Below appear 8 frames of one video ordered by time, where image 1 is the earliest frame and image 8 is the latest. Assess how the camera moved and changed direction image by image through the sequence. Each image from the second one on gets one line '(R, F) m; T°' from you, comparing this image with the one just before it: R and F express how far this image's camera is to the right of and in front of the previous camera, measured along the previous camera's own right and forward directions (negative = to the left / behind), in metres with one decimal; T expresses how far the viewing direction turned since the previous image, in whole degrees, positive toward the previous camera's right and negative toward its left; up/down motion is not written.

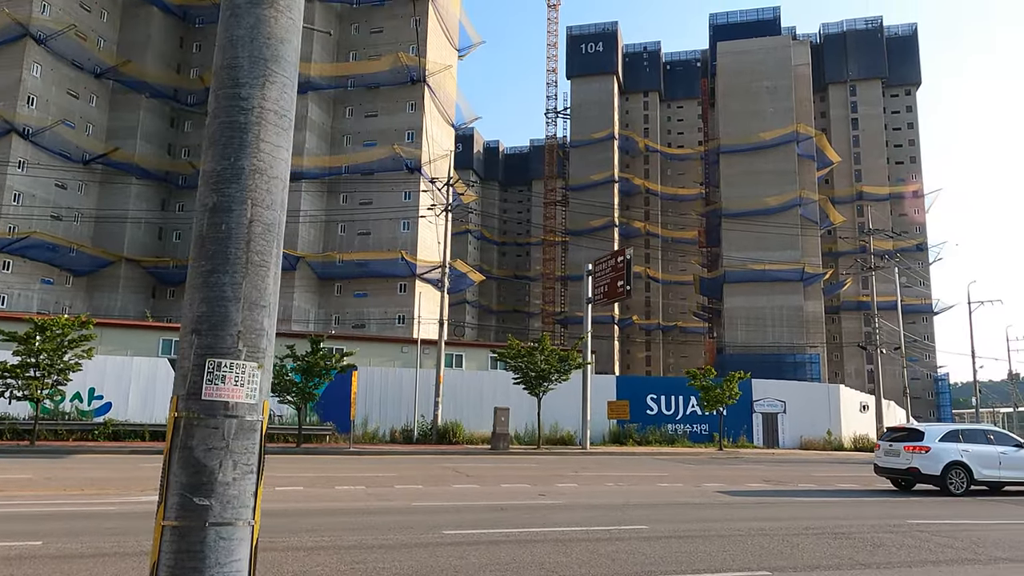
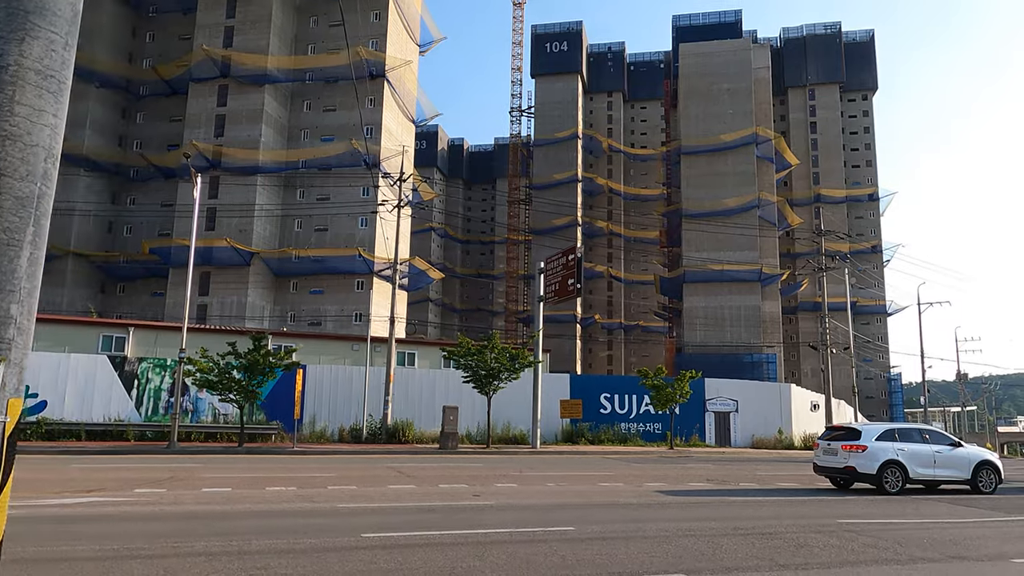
(+0.6, +0.3) m; +3°
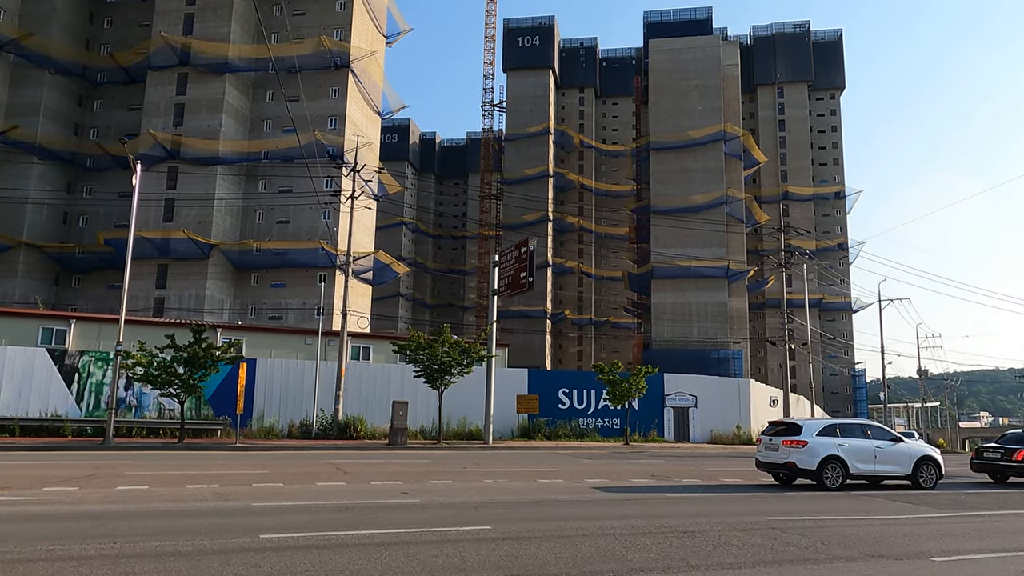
(+0.9, +0.5) m; +2°
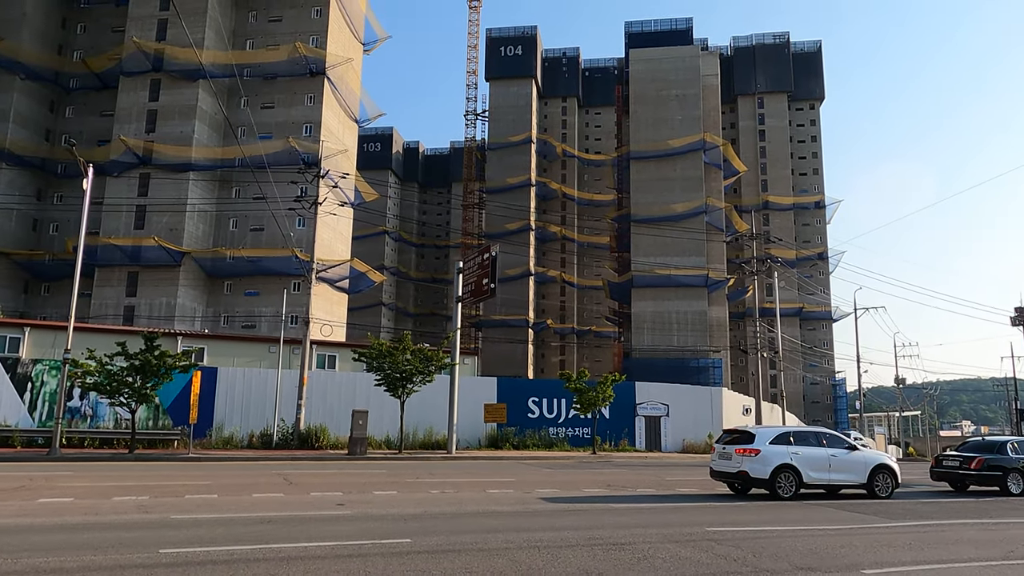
(+0.9, +0.4) m; +1°
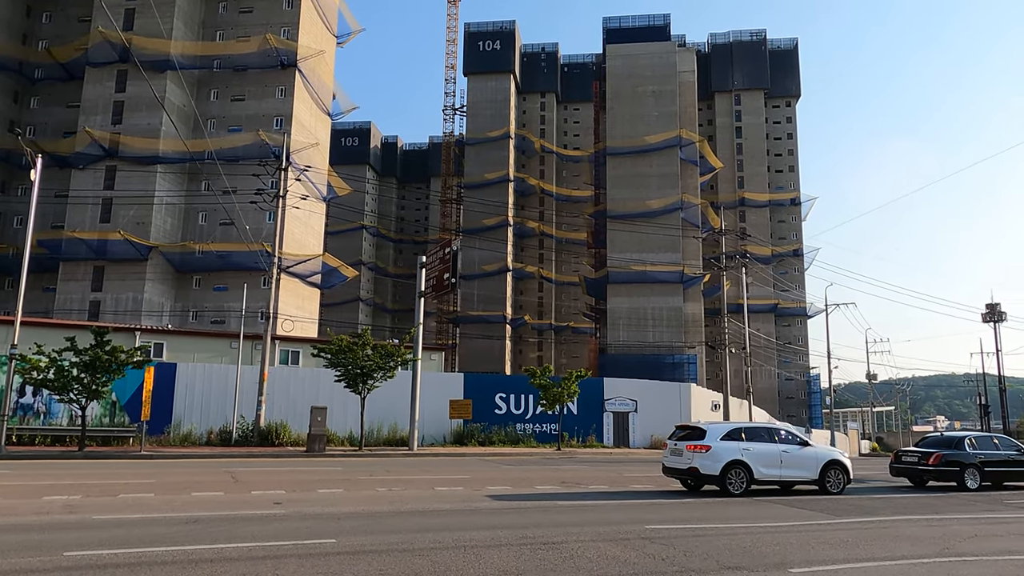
(+0.8, +0.3) m; +1°
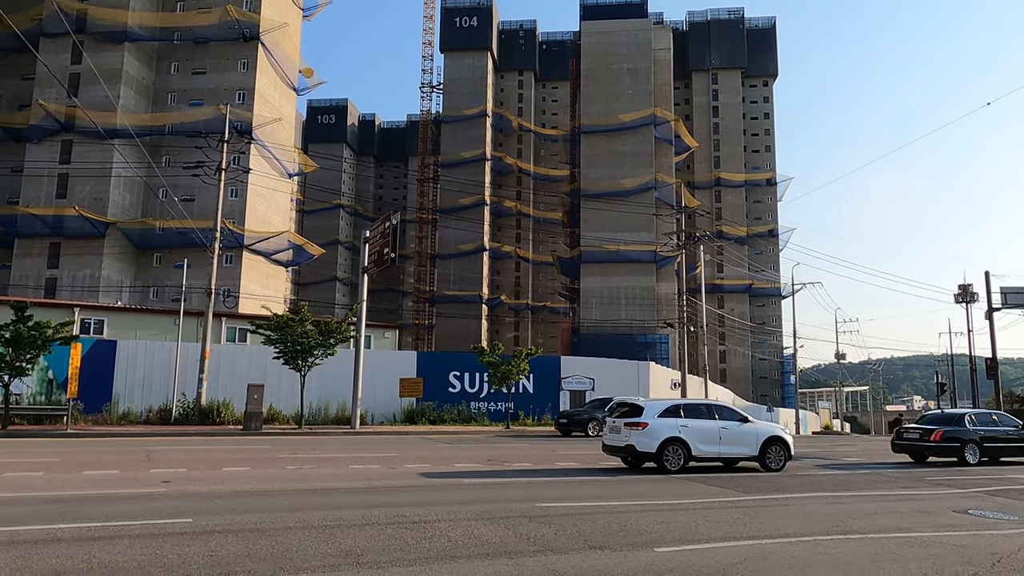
(+1.6, +0.6) m; +1°
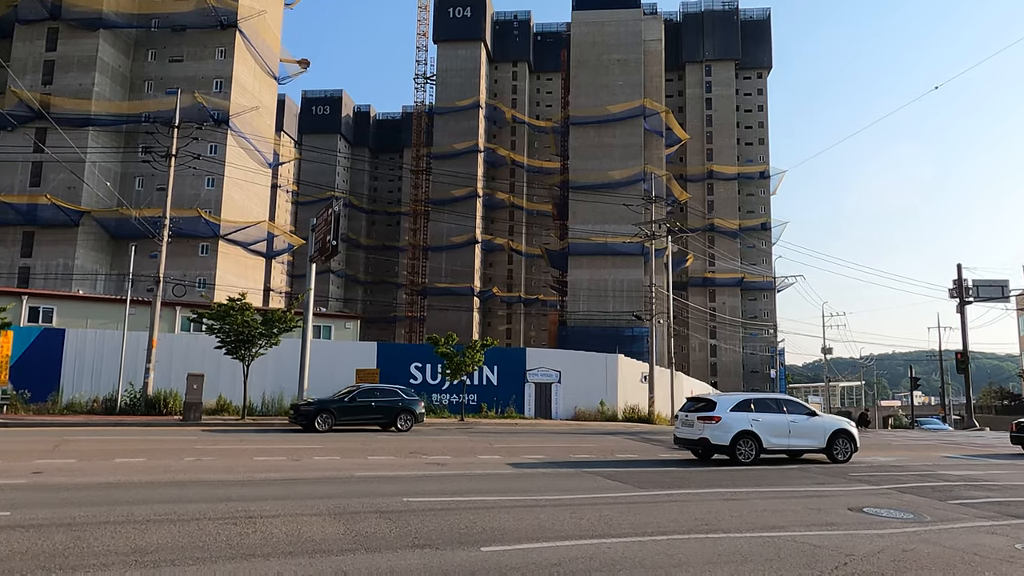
(+2.0, +0.7) m; 0°
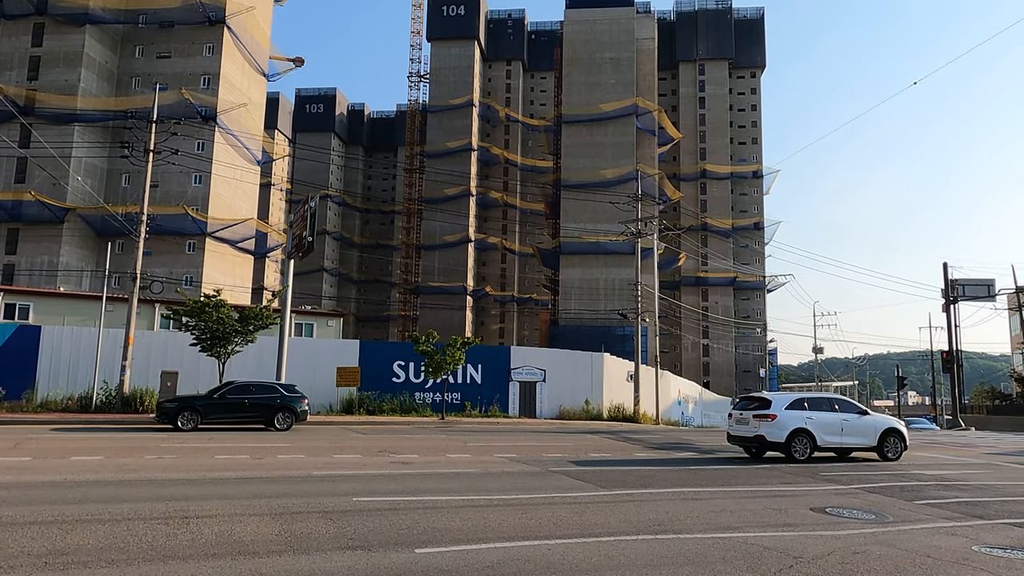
(+0.6, +0.3) m; 0°
